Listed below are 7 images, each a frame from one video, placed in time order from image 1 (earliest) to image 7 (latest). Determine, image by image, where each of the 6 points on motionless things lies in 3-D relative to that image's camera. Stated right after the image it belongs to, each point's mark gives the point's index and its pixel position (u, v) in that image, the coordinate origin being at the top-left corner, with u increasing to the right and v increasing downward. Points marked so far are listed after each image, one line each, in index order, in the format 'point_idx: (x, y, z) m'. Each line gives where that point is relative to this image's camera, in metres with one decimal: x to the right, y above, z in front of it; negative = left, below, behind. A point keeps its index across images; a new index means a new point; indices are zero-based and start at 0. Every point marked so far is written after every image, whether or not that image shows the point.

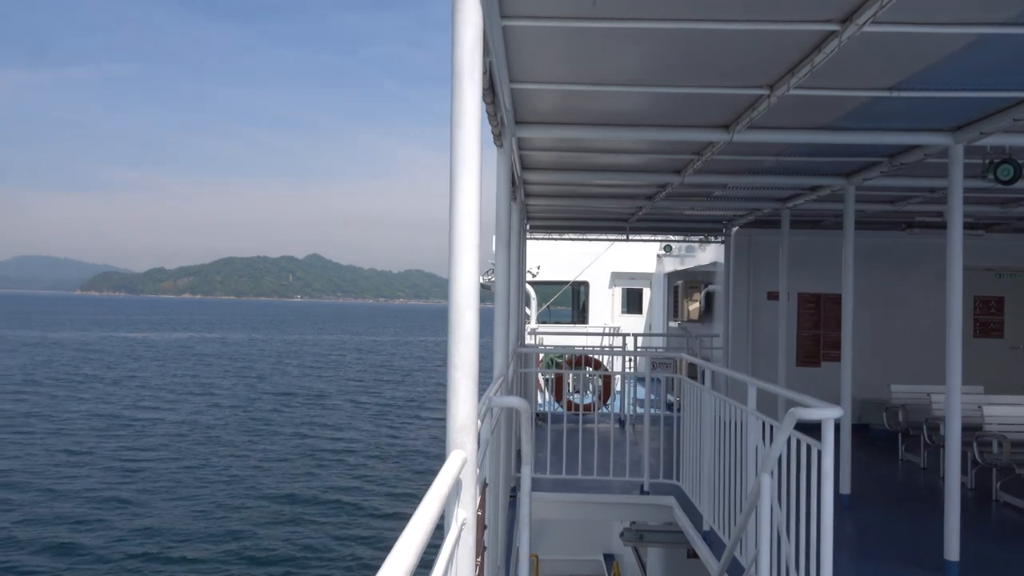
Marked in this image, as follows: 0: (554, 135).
0: (+0.4, +1.3, +6.6) m
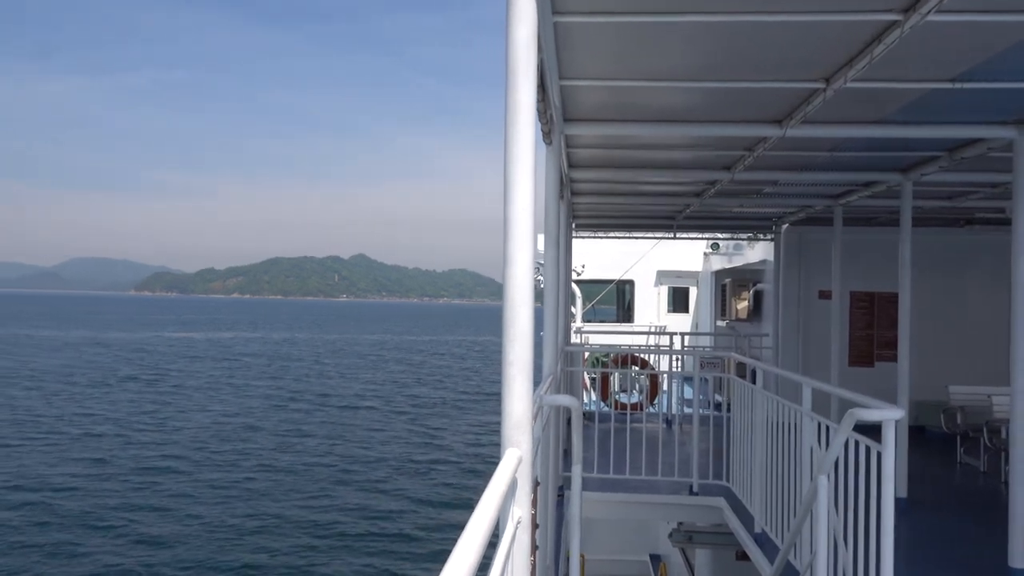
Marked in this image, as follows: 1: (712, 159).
0: (+0.8, +1.3, +6.6) m
1: (+1.8, +1.2, +7.0) m
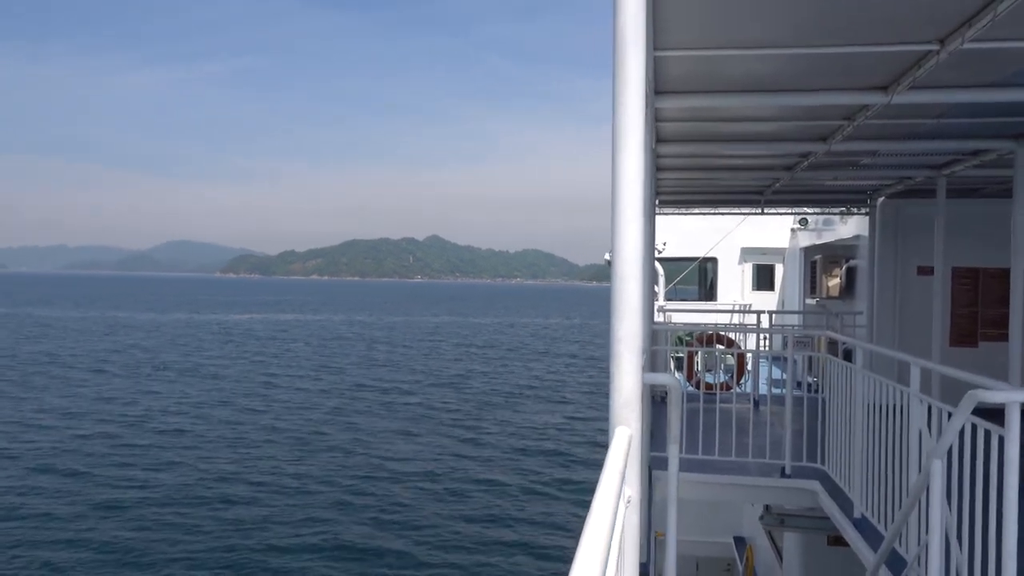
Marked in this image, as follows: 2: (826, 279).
0: (+1.5, +1.5, +6.4) m
1: (+2.5, +1.4, +6.7) m
2: (+4.7, +0.1, +11.7) m
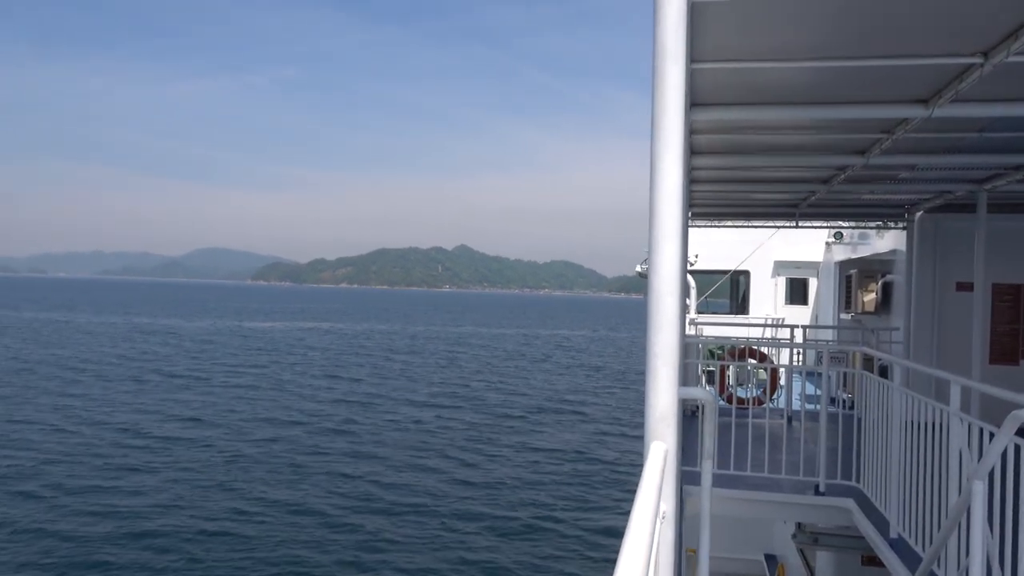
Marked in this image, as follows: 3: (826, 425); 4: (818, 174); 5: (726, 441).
0: (+1.7, +1.4, +6.3) m
1: (+2.8, +1.2, +6.6) m
2: (+5.2, -0.1, +11.6) m
3: (+2.8, -1.2, +7.0) m
4: (+2.8, +1.1, +7.3) m
5: (+2.1, -1.5, +7.5) m
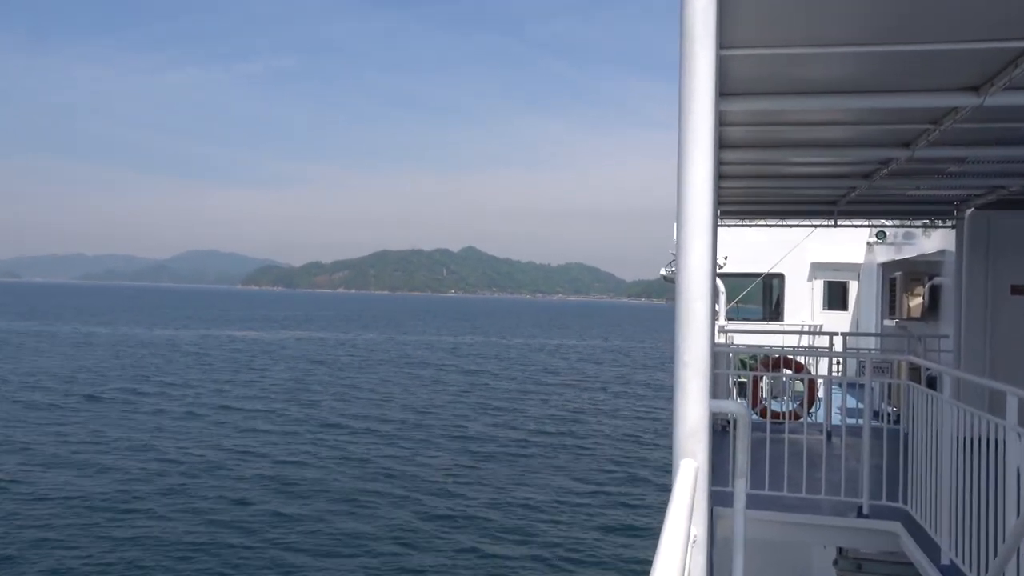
0: (+1.8, +1.4, +5.8) m
1: (+2.9, +1.2, +6.1) m
2: (+5.4, -0.1, +11.0) m
3: (+2.9, -1.3, +6.4) m
4: (+3.0, +1.0, +6.7) m
5: (+2.2, -1.5, +7.0) m
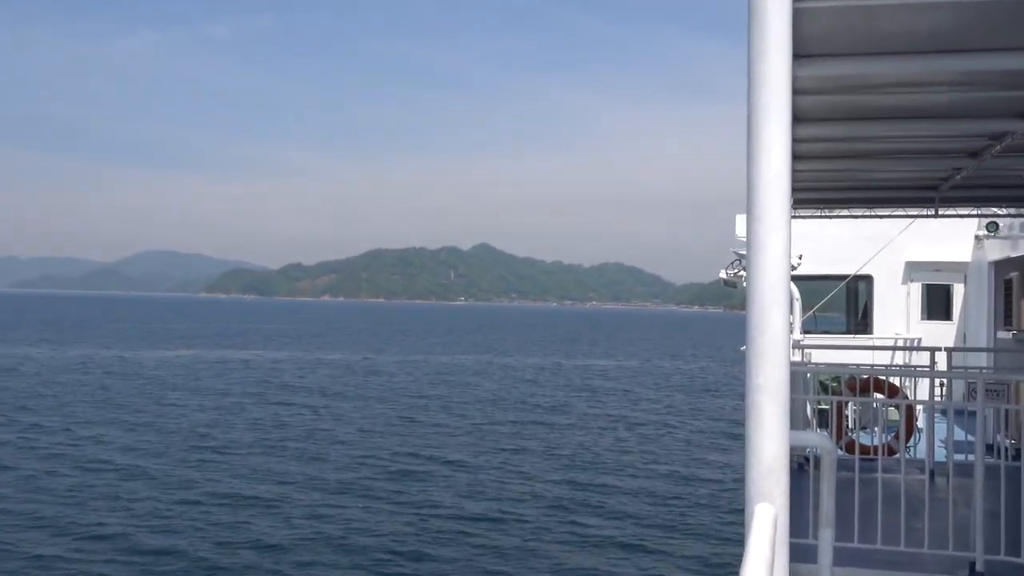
0: (+2.0, +1.3, +4.7) m
1: (+3.1, +1.2, +4.8) m
2: (+5.9, -0.2, +9.6) m
3: (+3.1, -1.3, +5.2) m
4: (+3.2, +1.0, +5.5) m
5: (+2.4, -1.6, +5.8) m
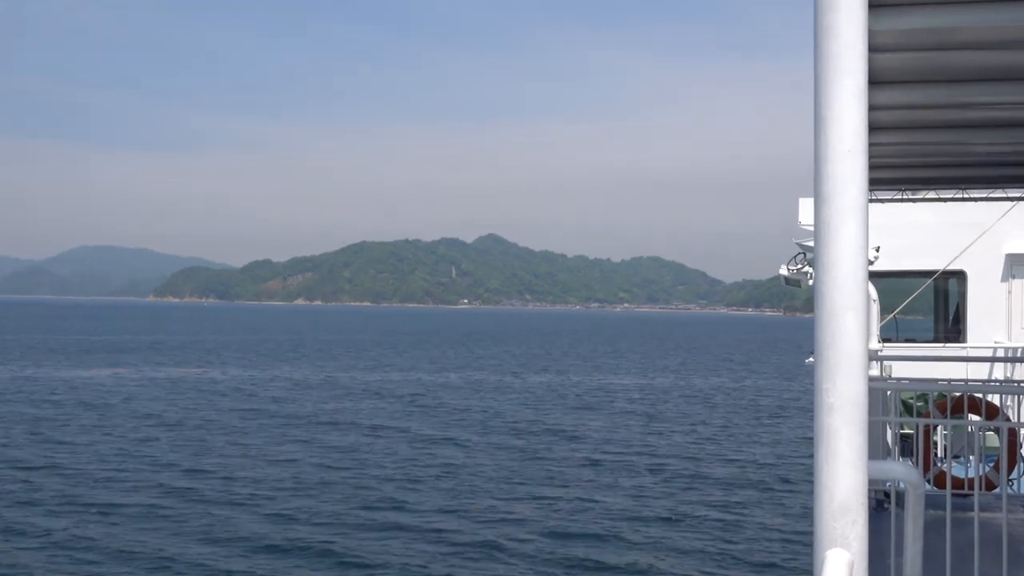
0: (+2.0, +1.3, +3.8) m
1: (+3.1, +1.2, +3.9) m
2: (+6.3, -0.2, +8.4) m
3: (+3.2, -1.3, +4.2) m
4: (+3.3, +1.0, +4.5) m
5: (+2.6, -1.5, +4.9) m
